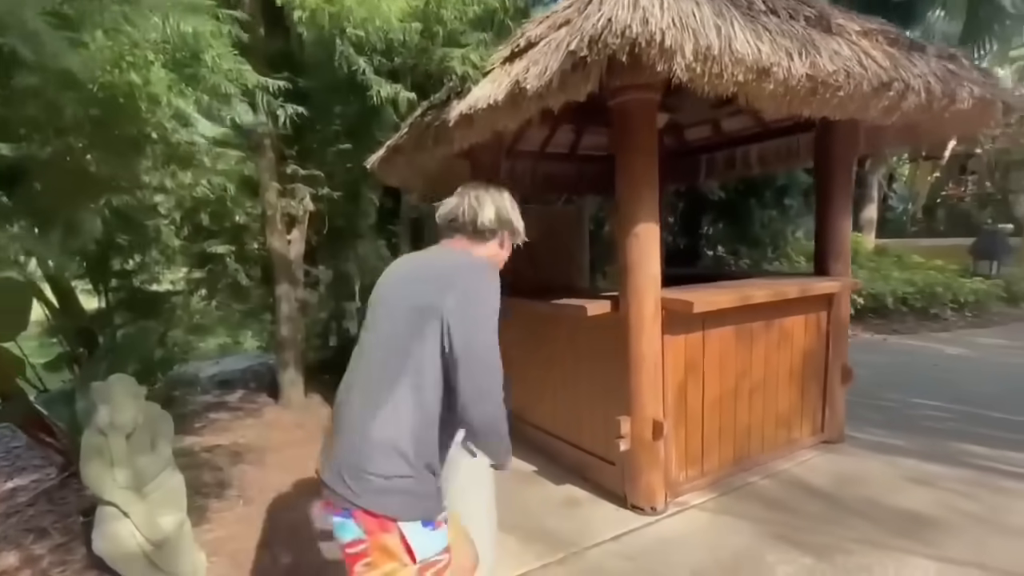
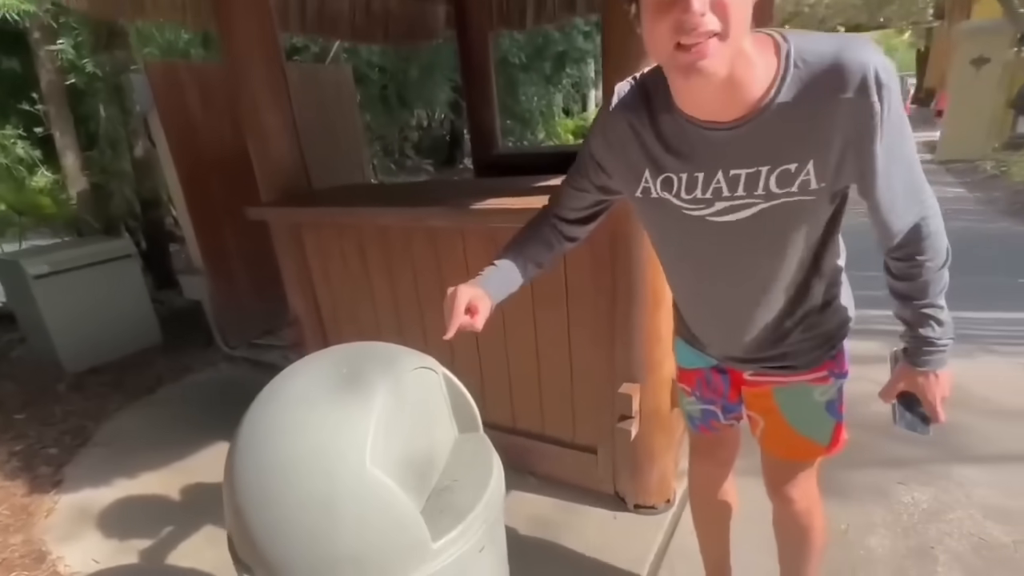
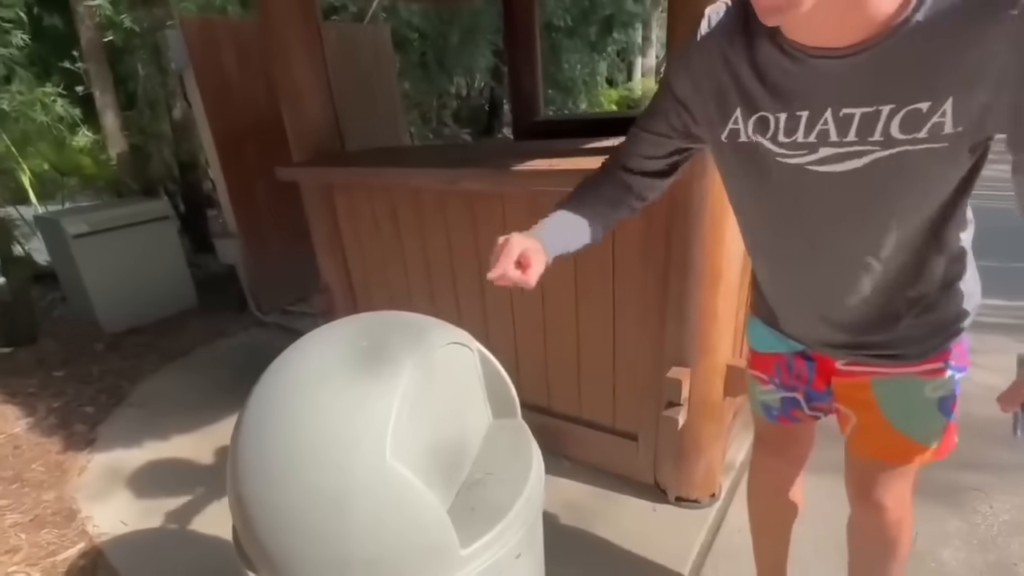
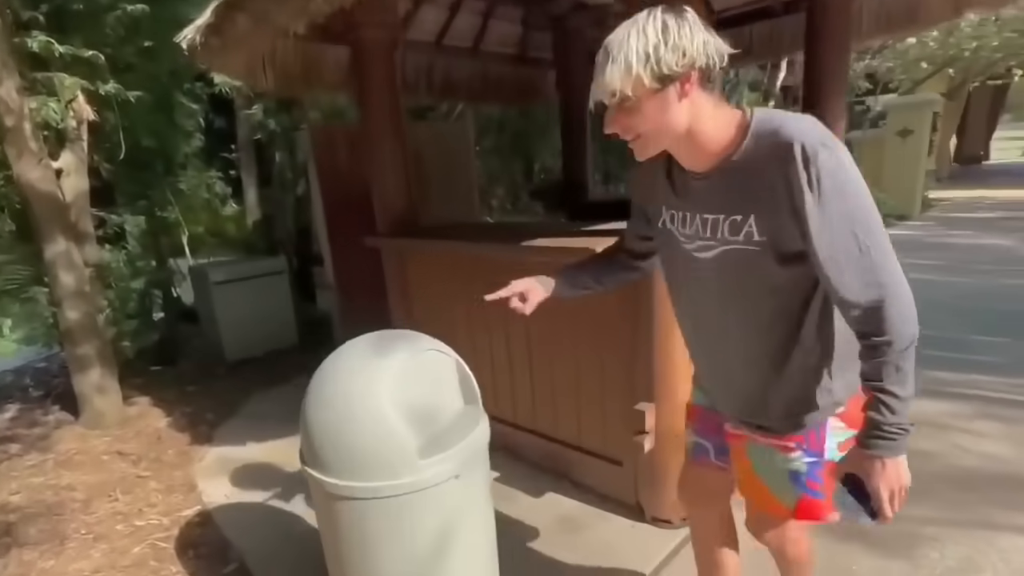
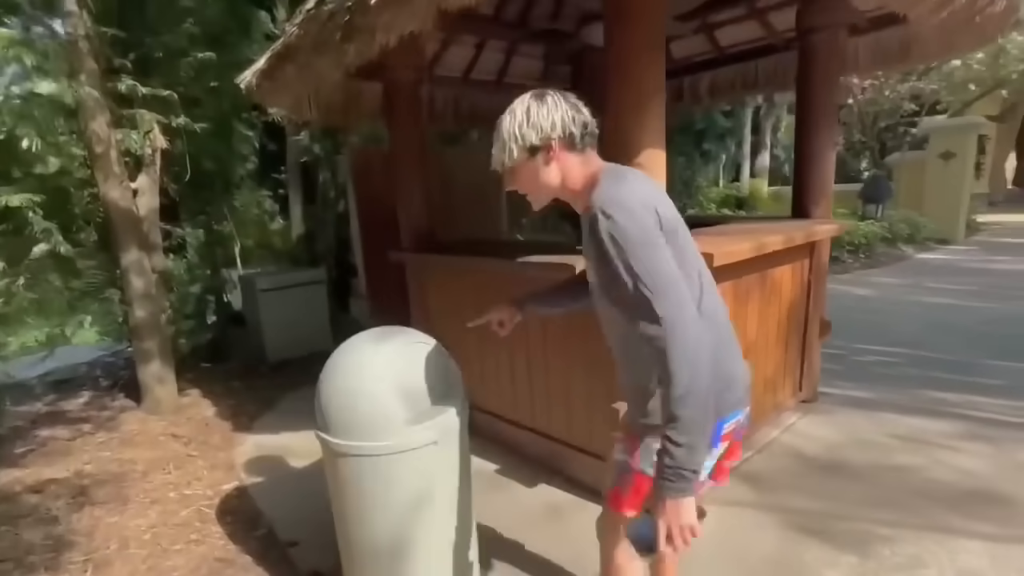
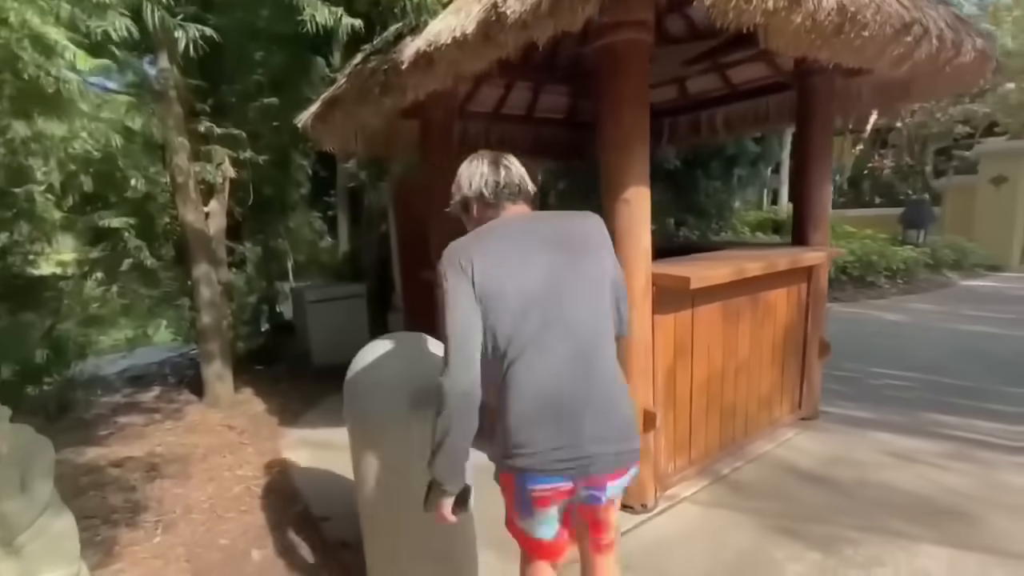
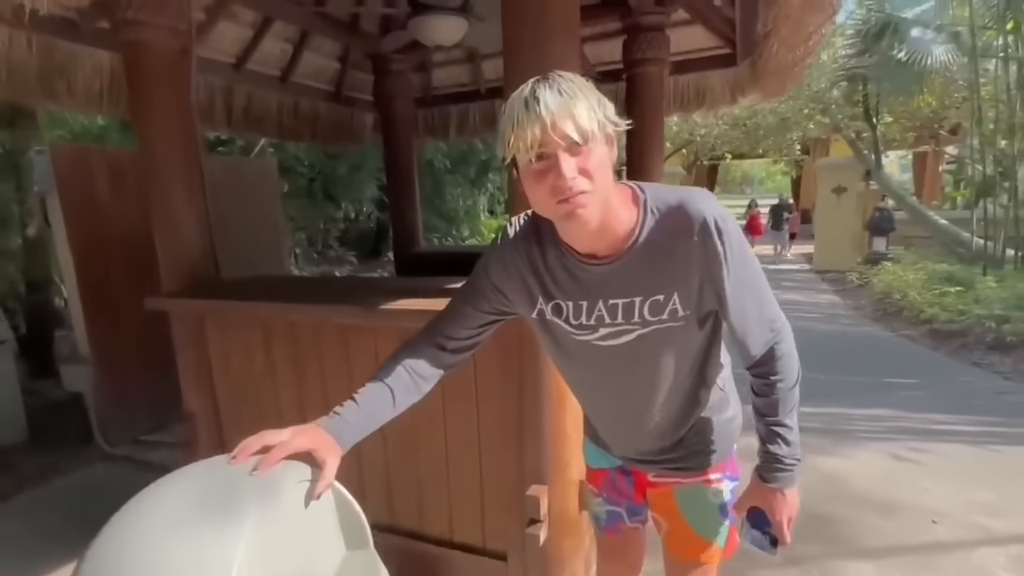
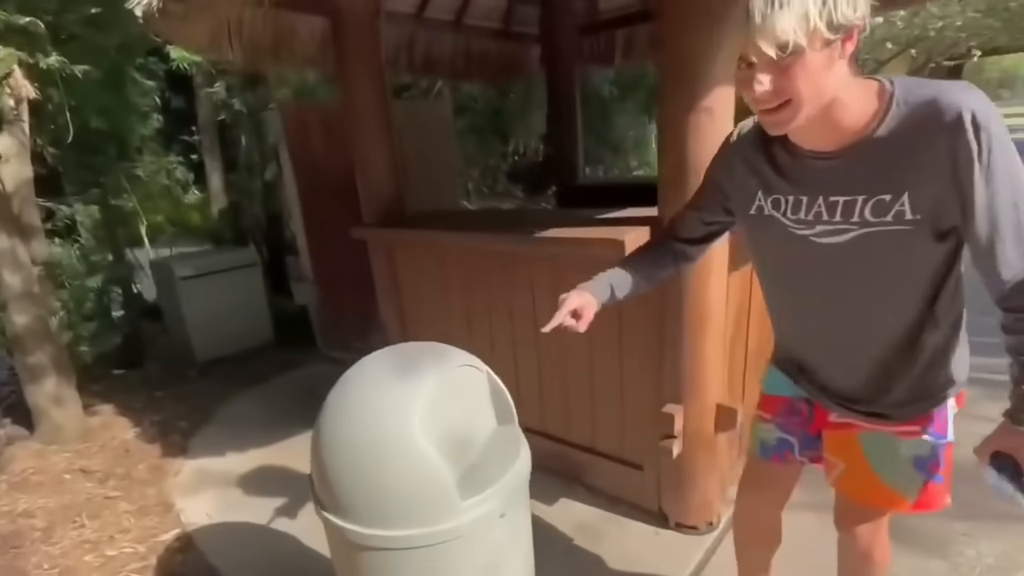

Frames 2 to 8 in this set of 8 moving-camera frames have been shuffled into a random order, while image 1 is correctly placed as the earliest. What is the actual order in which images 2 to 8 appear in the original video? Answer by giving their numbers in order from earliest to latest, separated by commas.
6, 5, 4, 8, 3, 2, 7
